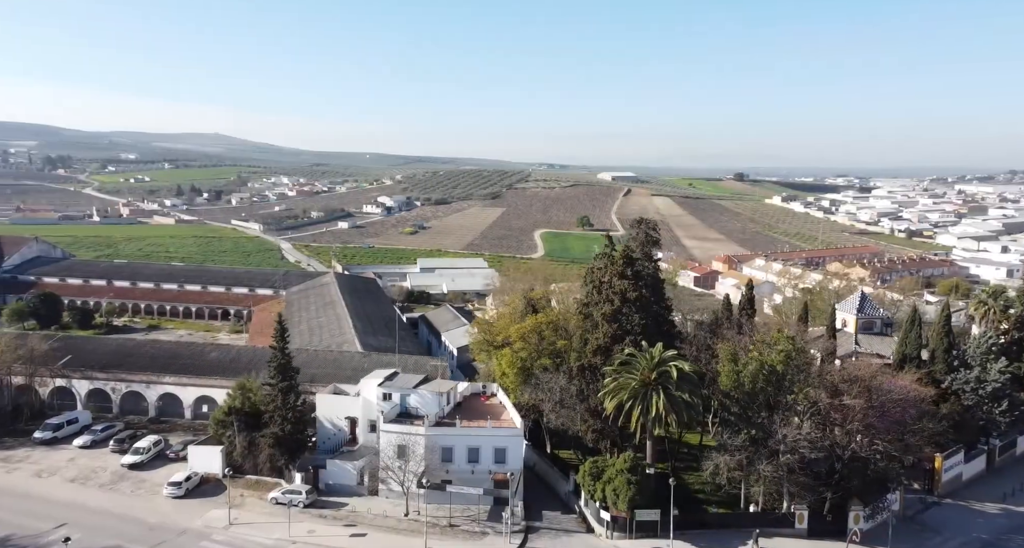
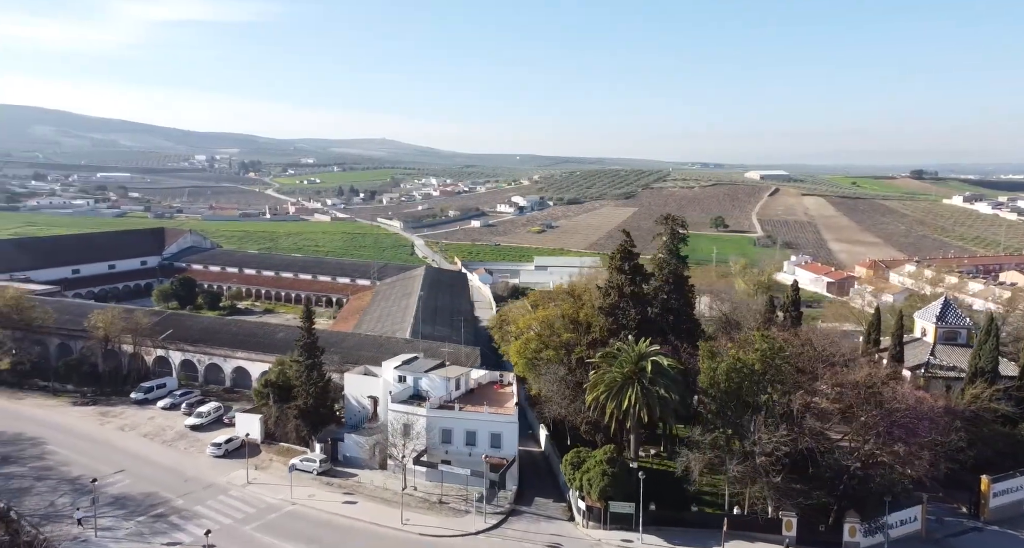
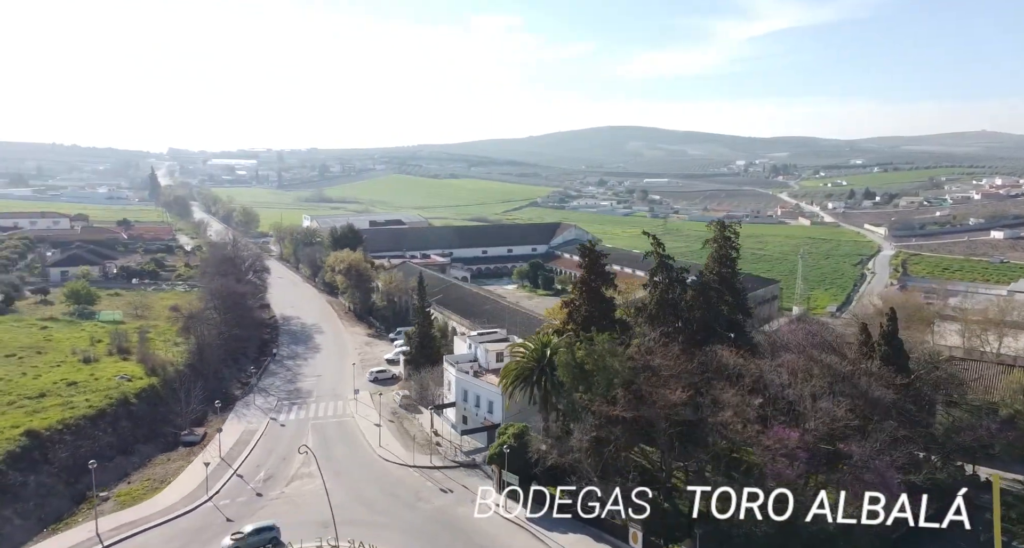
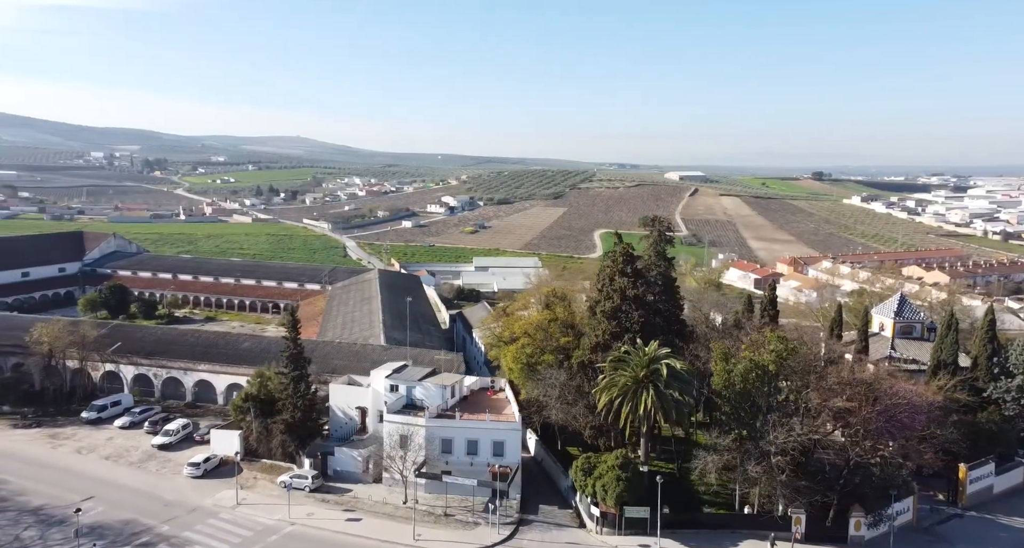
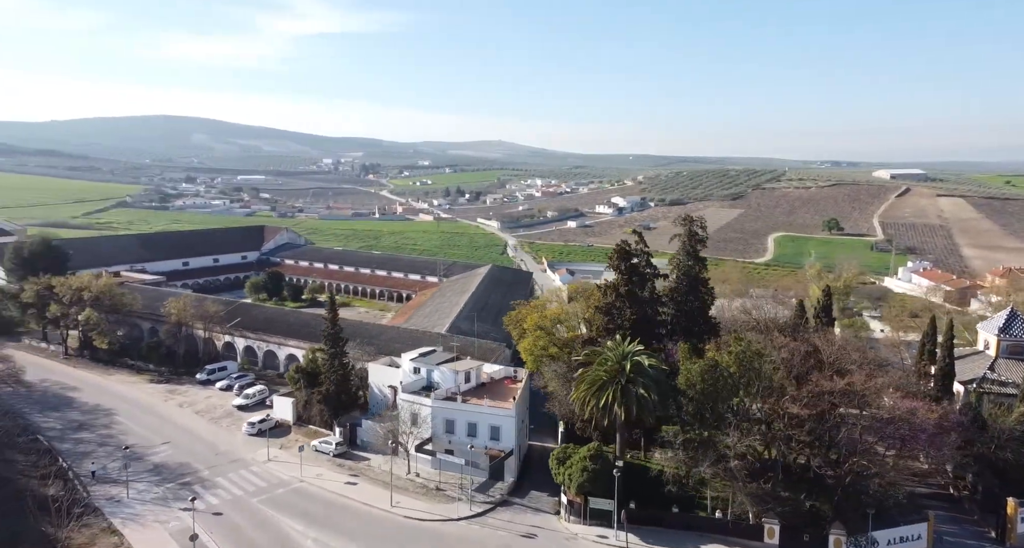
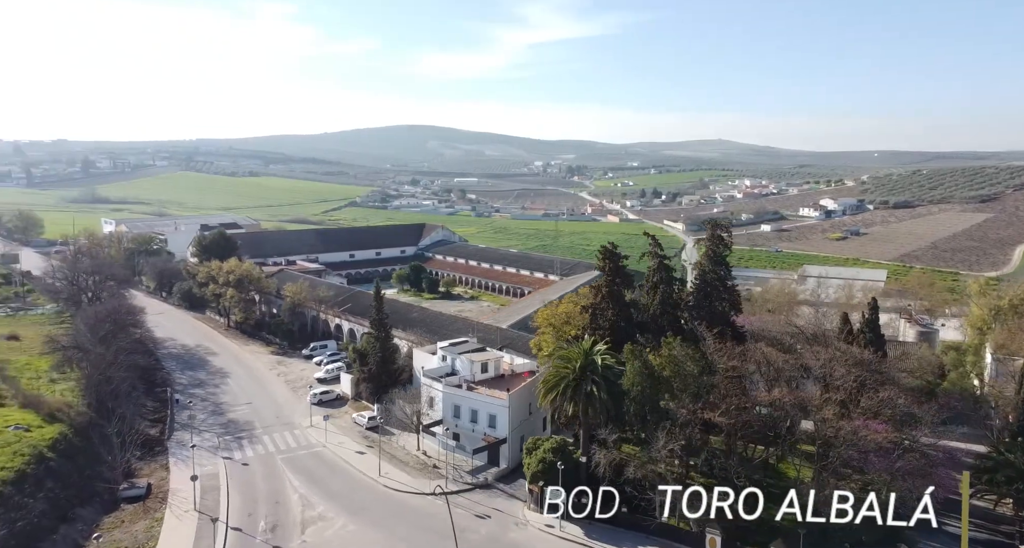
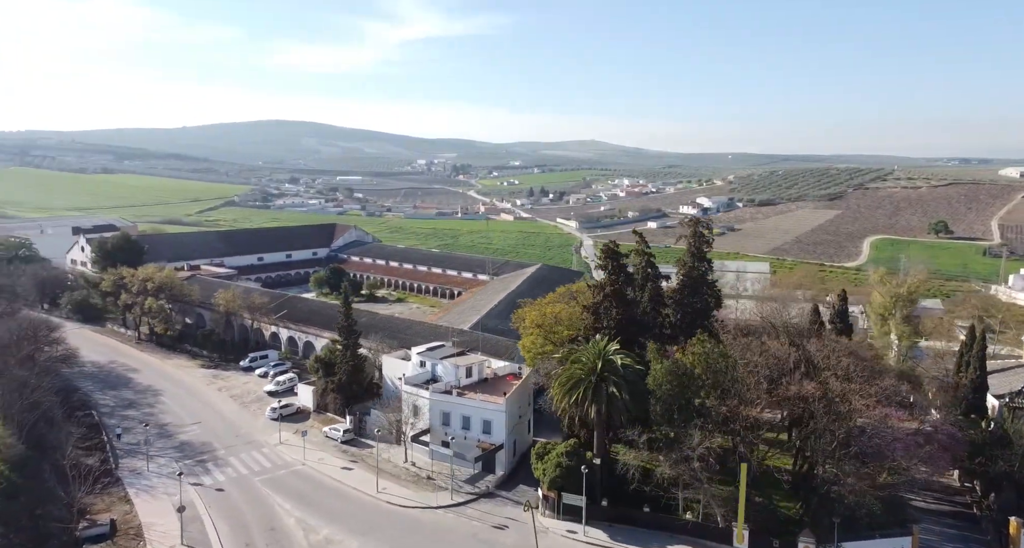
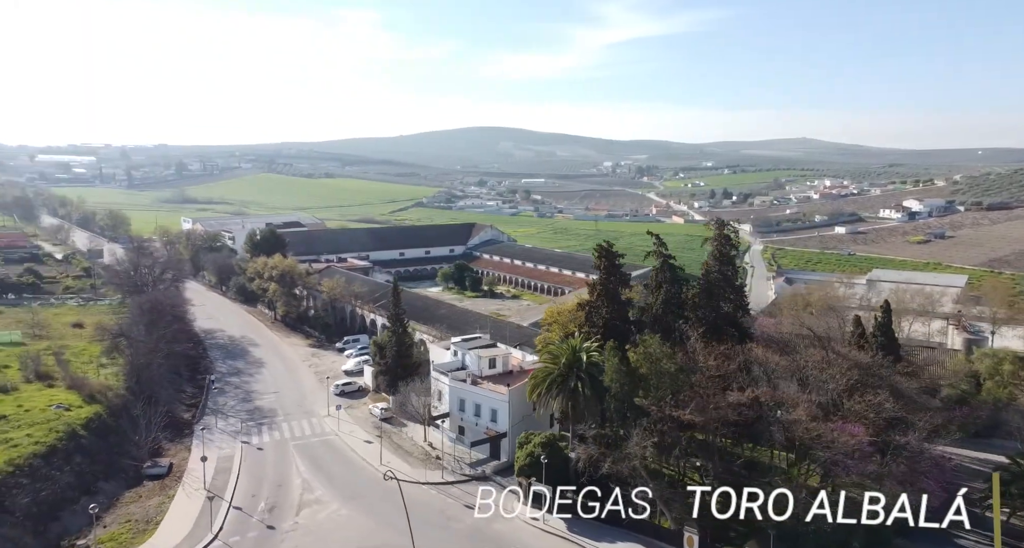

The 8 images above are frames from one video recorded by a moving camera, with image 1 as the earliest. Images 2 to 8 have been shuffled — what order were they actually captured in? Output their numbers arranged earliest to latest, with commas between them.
4, 2, 5, 7, 6, 8, 3
